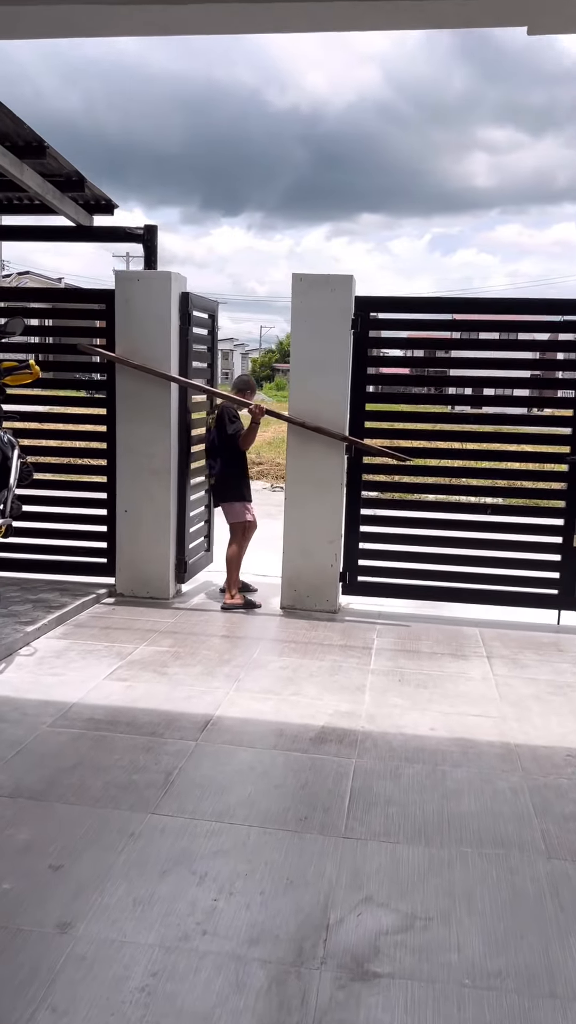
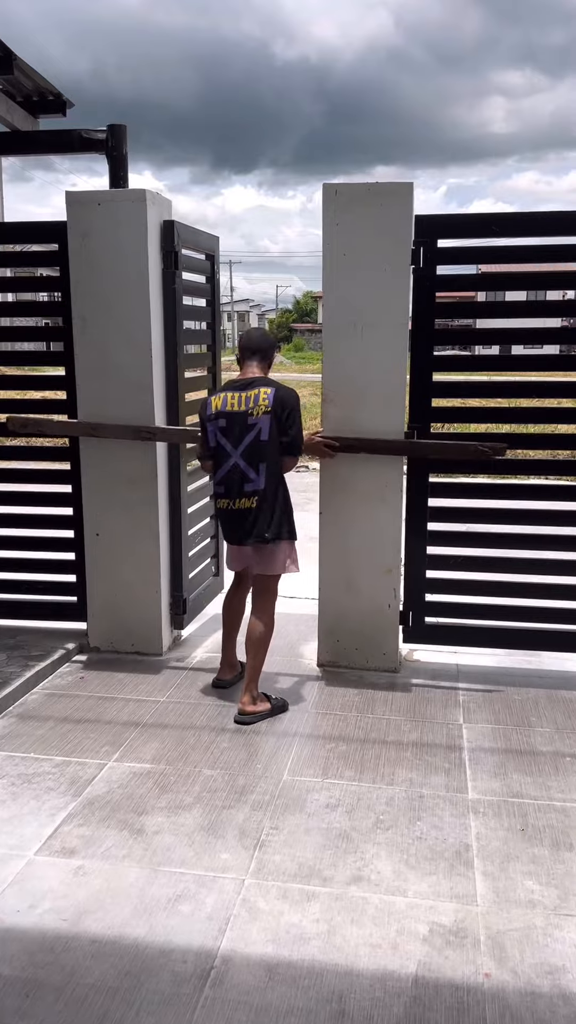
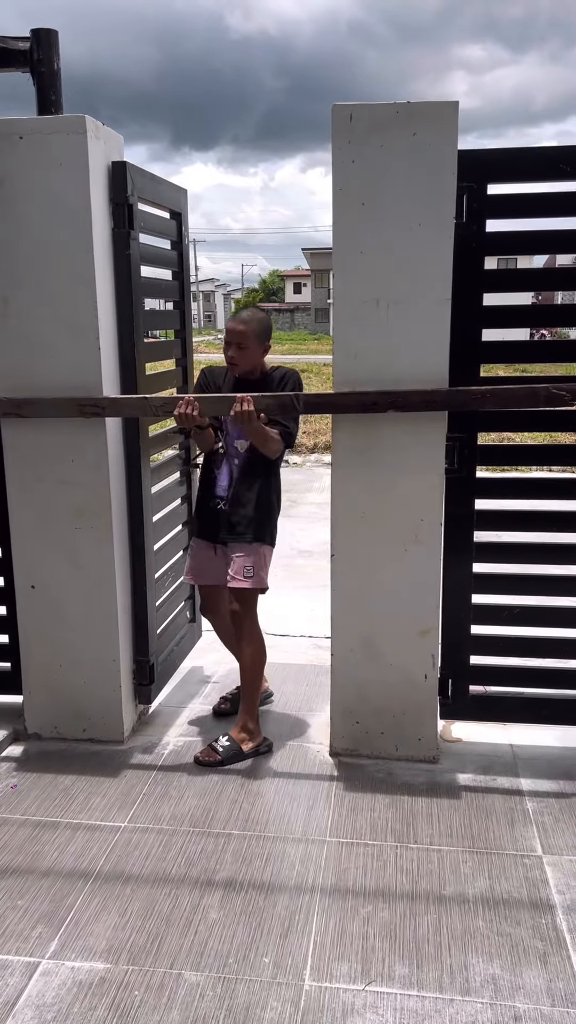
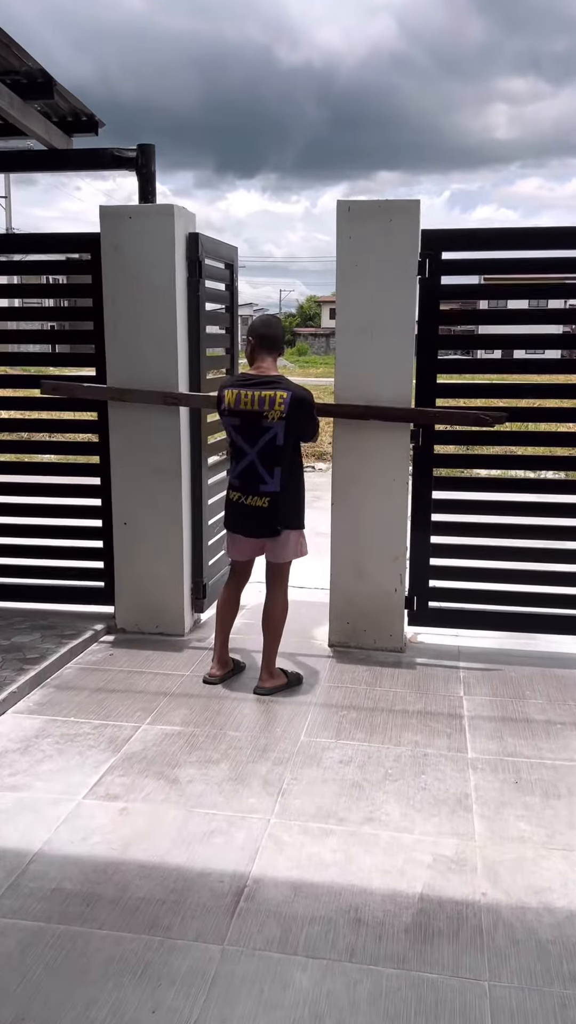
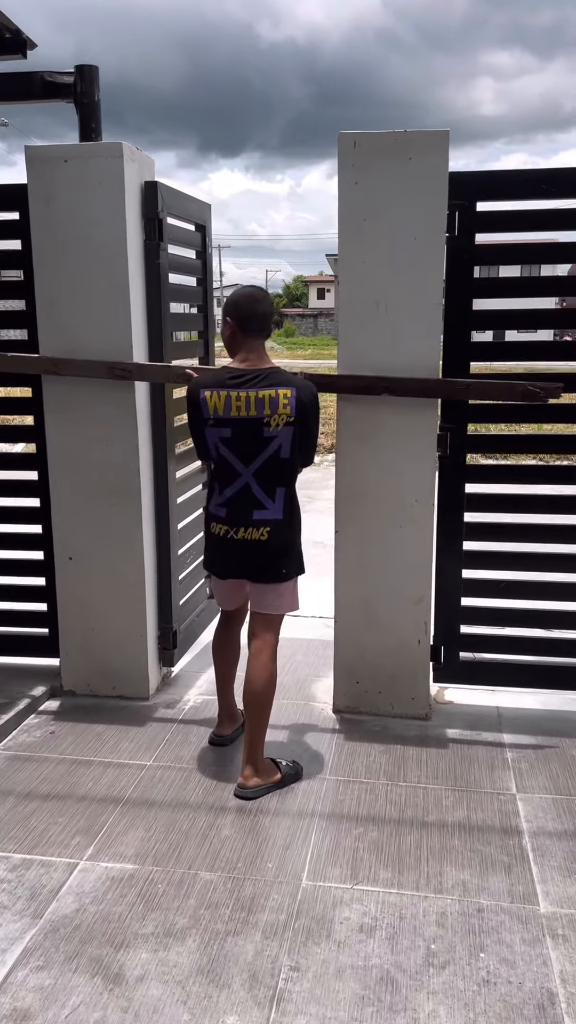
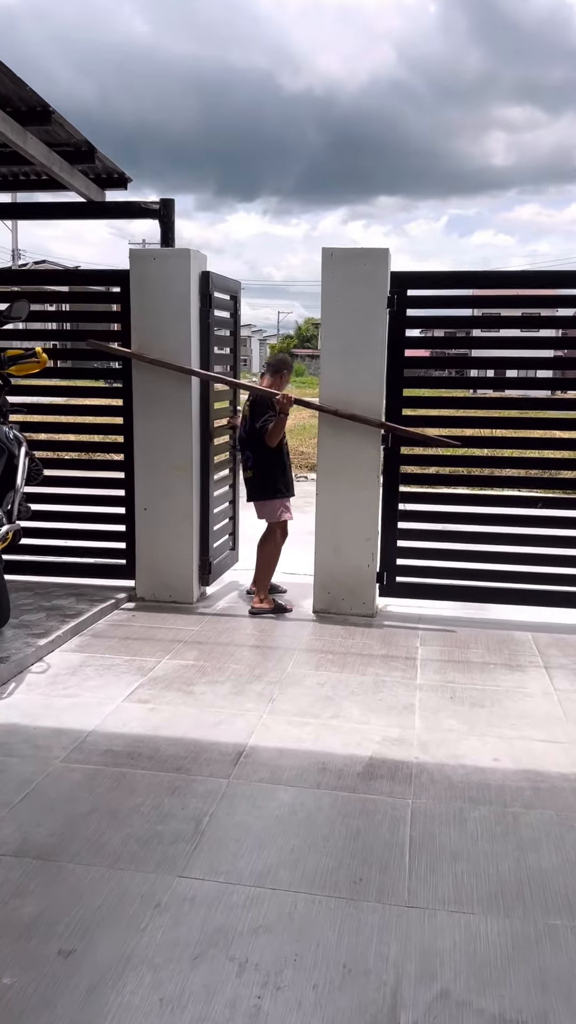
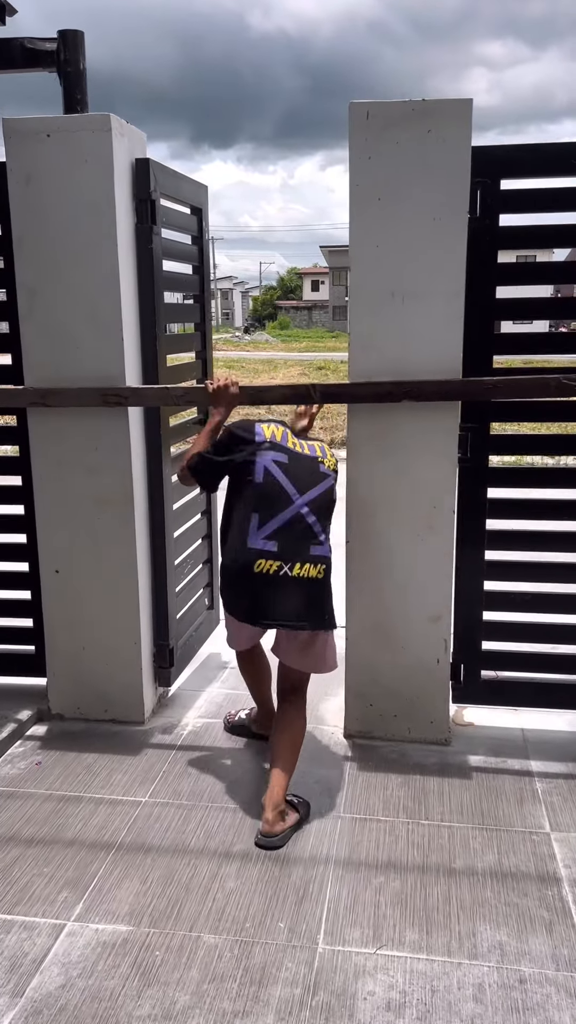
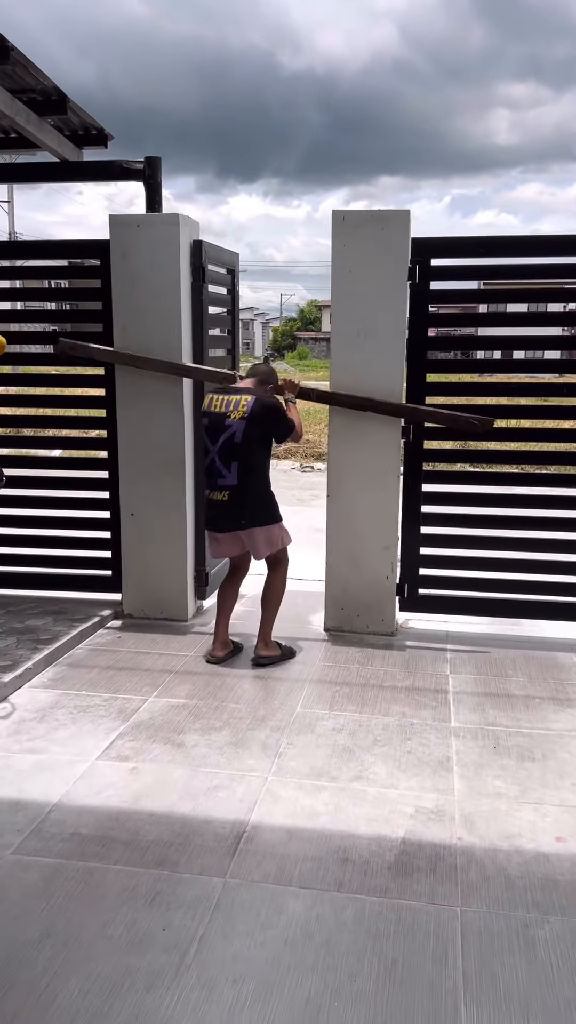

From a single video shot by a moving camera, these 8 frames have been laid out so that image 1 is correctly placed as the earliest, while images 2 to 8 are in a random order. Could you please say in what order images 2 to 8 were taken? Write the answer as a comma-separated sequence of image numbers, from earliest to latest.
6, 8, 4, 2, 5, 7, 3
